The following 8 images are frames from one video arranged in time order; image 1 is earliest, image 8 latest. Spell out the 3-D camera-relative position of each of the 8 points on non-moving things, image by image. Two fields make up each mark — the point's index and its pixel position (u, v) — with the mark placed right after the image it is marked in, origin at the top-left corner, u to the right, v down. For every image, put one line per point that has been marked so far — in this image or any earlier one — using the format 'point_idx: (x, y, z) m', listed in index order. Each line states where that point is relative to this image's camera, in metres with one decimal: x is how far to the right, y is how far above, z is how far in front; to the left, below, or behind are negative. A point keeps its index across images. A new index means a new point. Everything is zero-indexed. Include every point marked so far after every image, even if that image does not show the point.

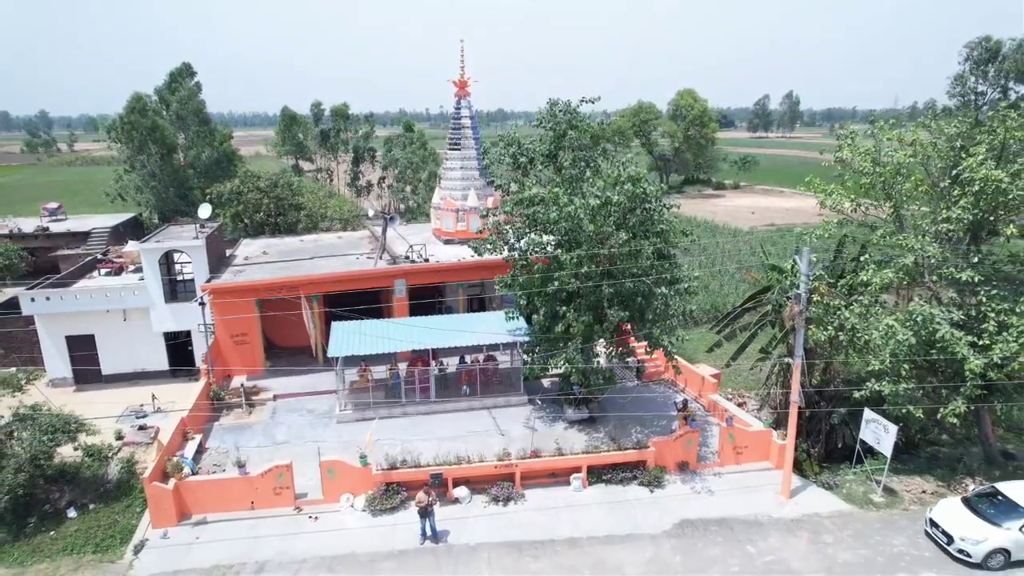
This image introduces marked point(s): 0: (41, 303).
0: (-13.9, -0.4, +19.1) m
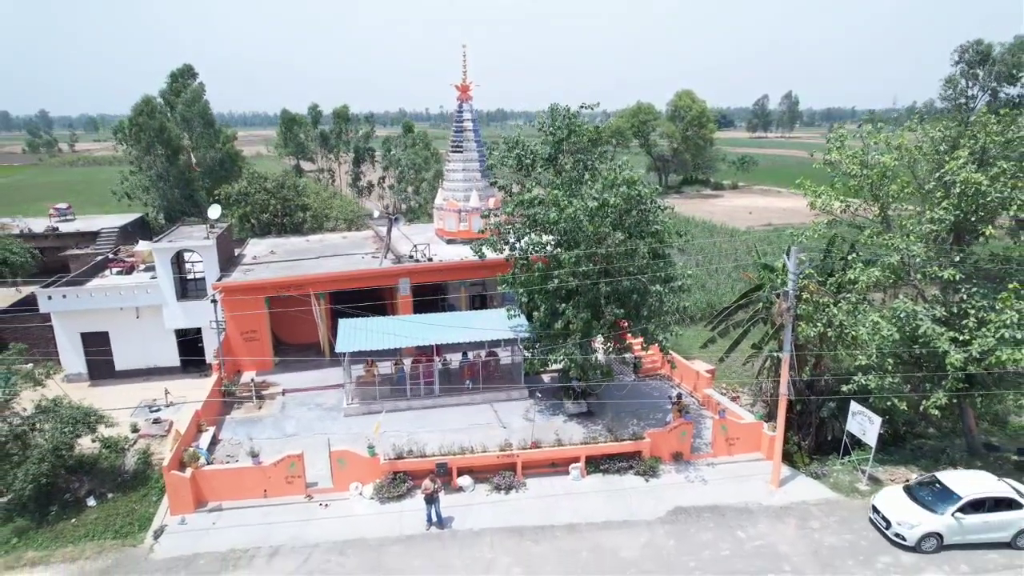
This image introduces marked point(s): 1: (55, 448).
0: (-13.9, -0.4, +19.7) m
1: (-10.3, -3.6, +14.5) m
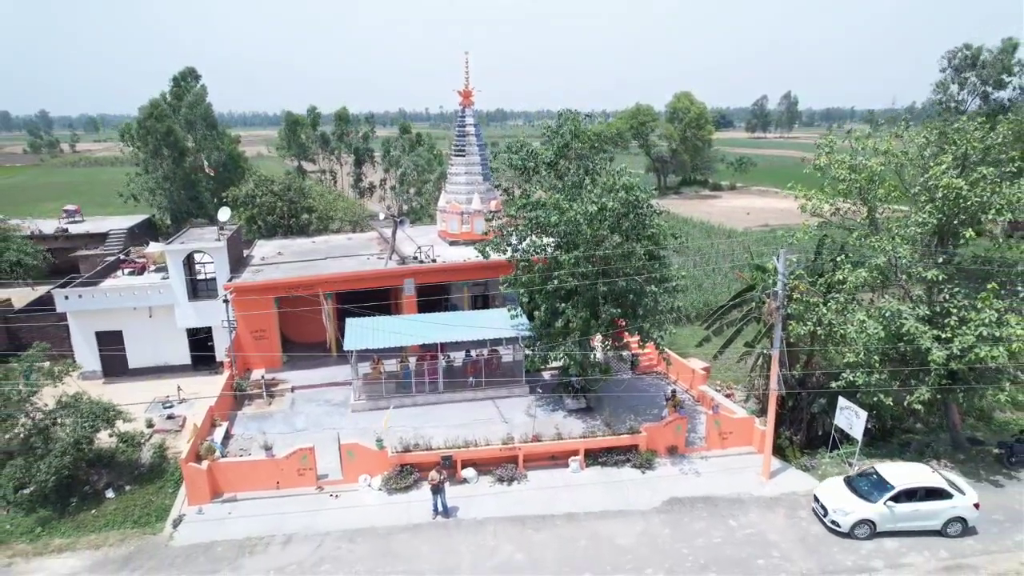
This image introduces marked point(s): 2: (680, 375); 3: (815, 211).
0: (-13.9, -0.4, +20.3) m
1: (-10.3, -3.6, +15.1) m
2: (+5.1, -2.7, +19.7) m
3: (+8.6, +2.2, +18.2) m
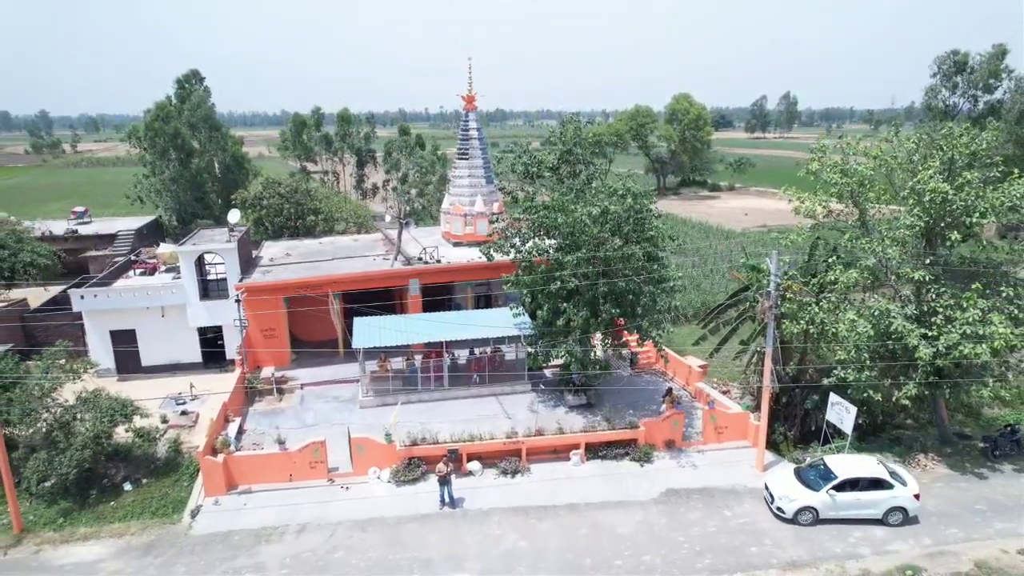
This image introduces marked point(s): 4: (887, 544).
0: (-13.8, -0.4, +20.9) m
1: (-10.2, -3.6, +15.7) m
2: (+5.2, -2.7, +20.3) m
3: (+8.7, +2.2, +18.8) m
4: (+7.7, -5.2, +13.1) m
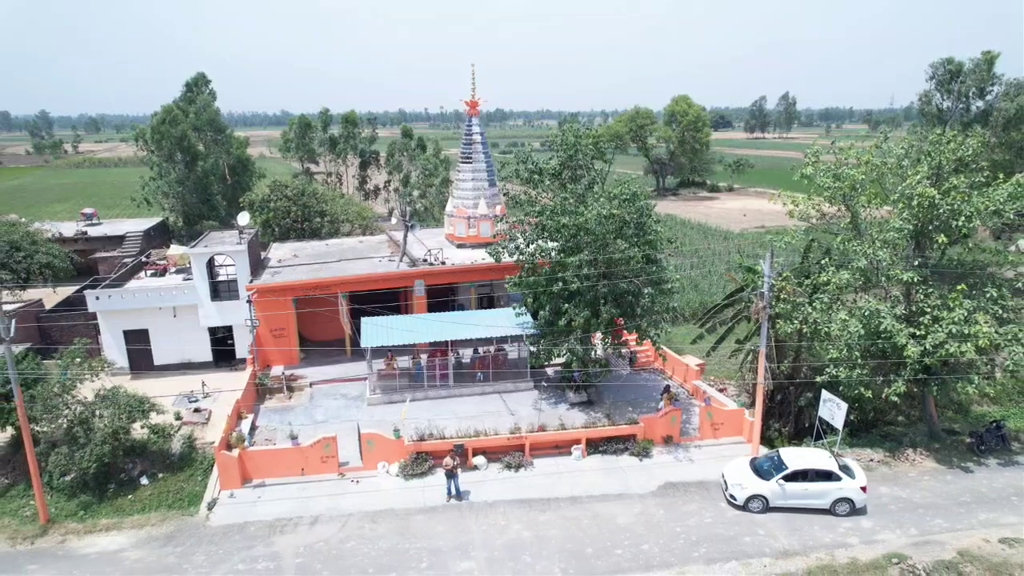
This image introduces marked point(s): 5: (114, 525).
0: (-13.7, -0.4, +21.5) m
1: (-10.1, -3.7, +16.3) m
2: (+5.3, -2.7, +20.9) m
3: (+8.8, +2.1, +19.4) m
4: (+7.8, -5.3, +13.7) m
5: (-9.0, -5.4, +14.6) m
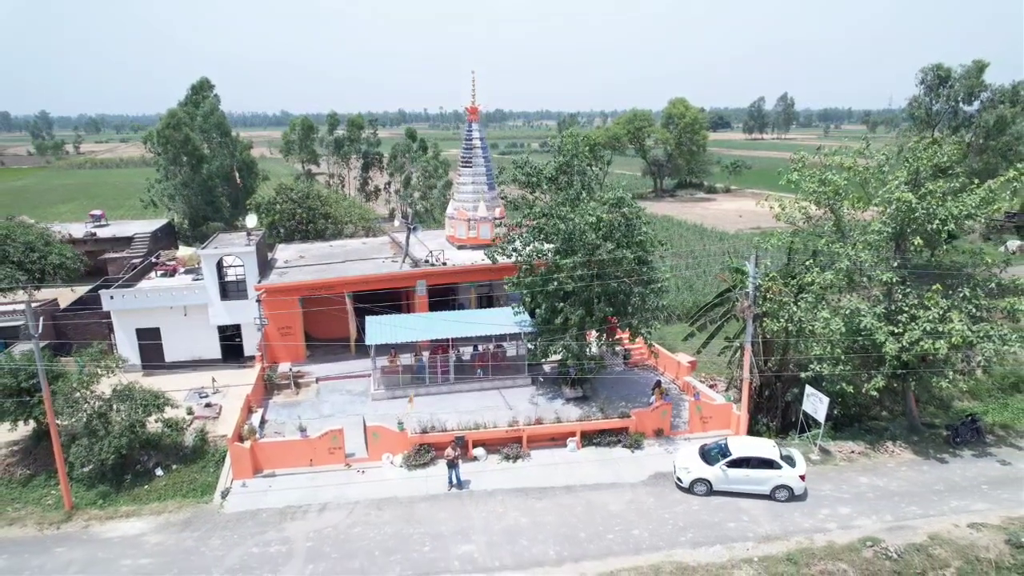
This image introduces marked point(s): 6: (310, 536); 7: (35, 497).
0: (-13.7, -0.4, +22.3) m
1: (-10.2, -3.7, +17.2) m
2: (+5.2, -2.7, +21.7) m
3: (+8.7, +2.1, +20.2) m
4: (+7.7, -5.3, +14.6) m
5: (-9.1, -5.4, +15.4) m
6: (-4.5, -5.5, +14.2) m
7: (-12.2, -5.3, +16.4) m
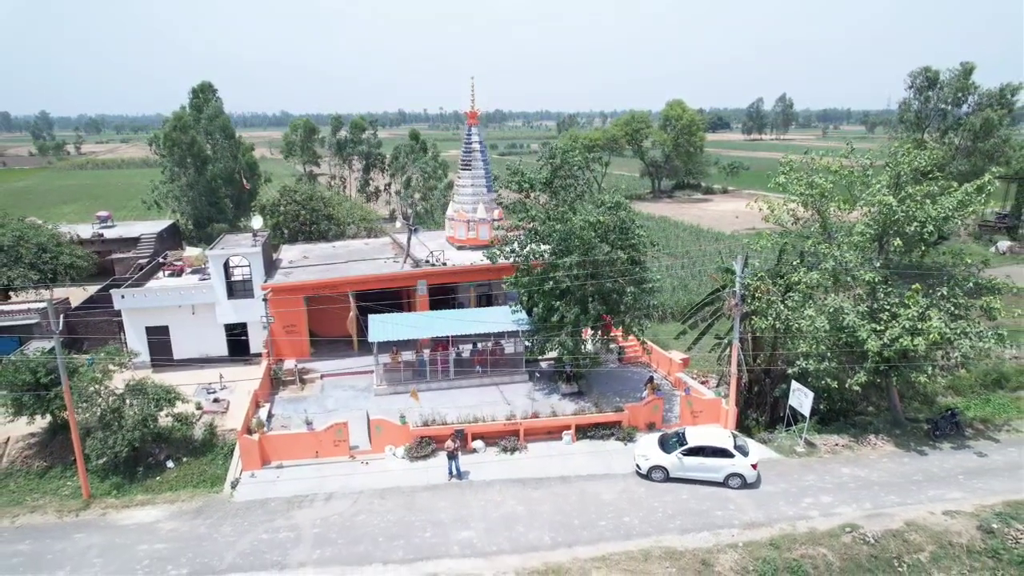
0: (-13.8, -0.4, +23.1) m
1: (-10.2, -3.6, +17.9) m
2: (+5.2, -2.7, +22.4) m
3: (+8.7, +2.2, +21.0) m
4: (+7.6, -5.2, +15.3) m
5: (-9.2, -5.4, +16.1) m
6: (-4.5, -5.5, +15.0) m
7: (-12.3, -5.3, +17.1) m
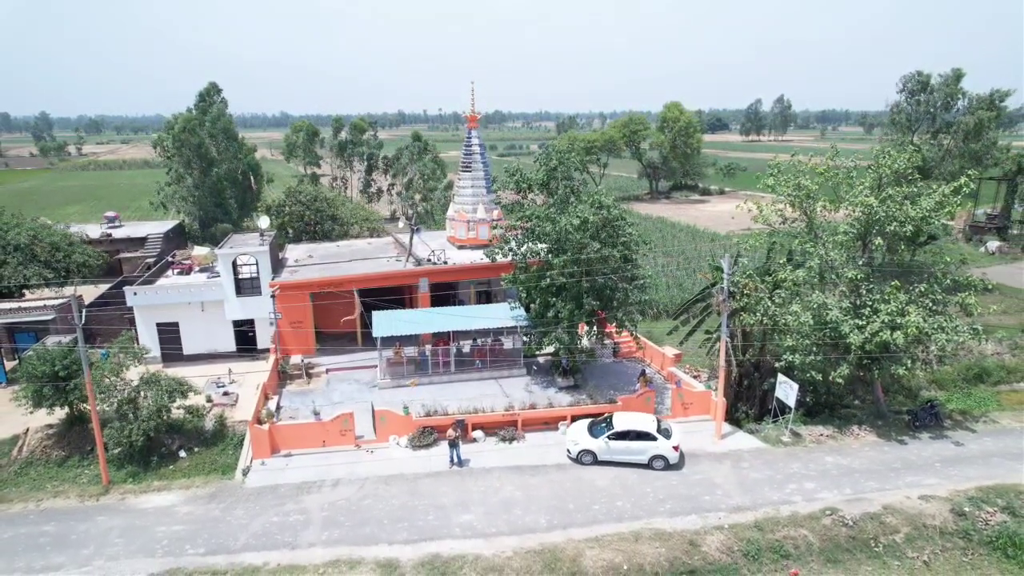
0: (-13.9, -0.3, +23.9) m
1: (-10.3, -3.5, +18.7) m
2: (+5.1, -2.6, +23.2) m
3: (+8.6, +2.3, +21.8) m
4: (+7.6, -5.1, +16.1) m
5: (-9.2, -5.3, +16.9) m
6: (-4.6, -5.4, +15.8) m
7: (-12.3, -5.2, +17.9) m
